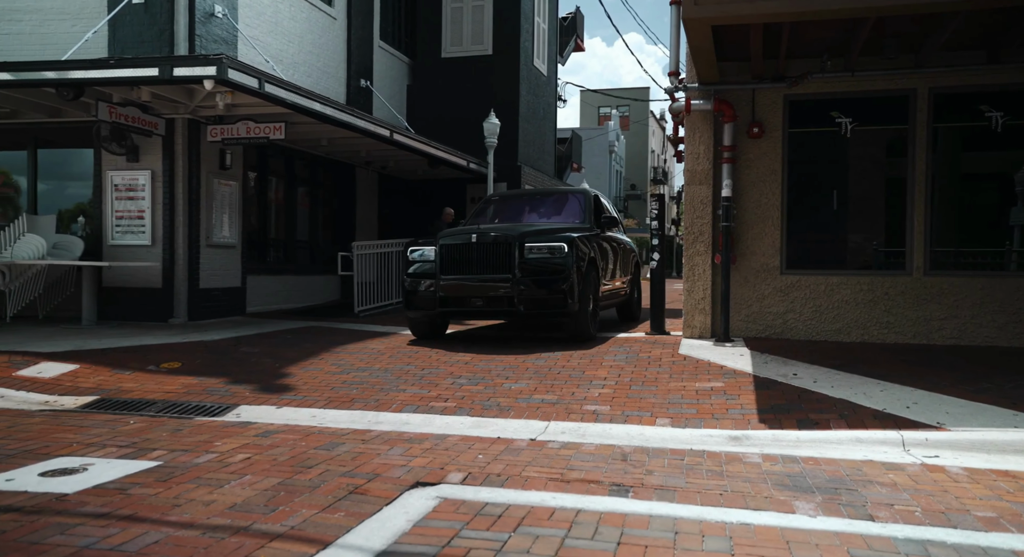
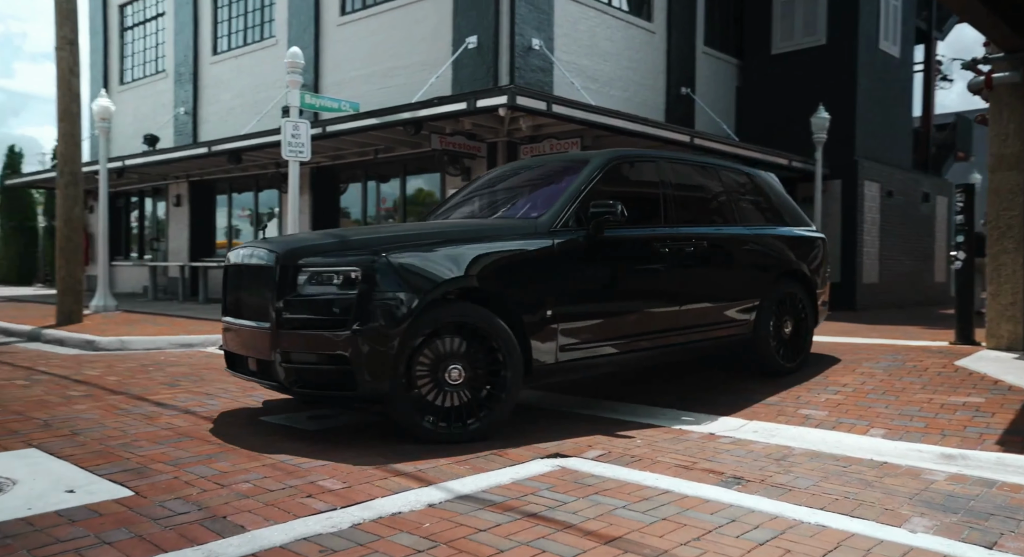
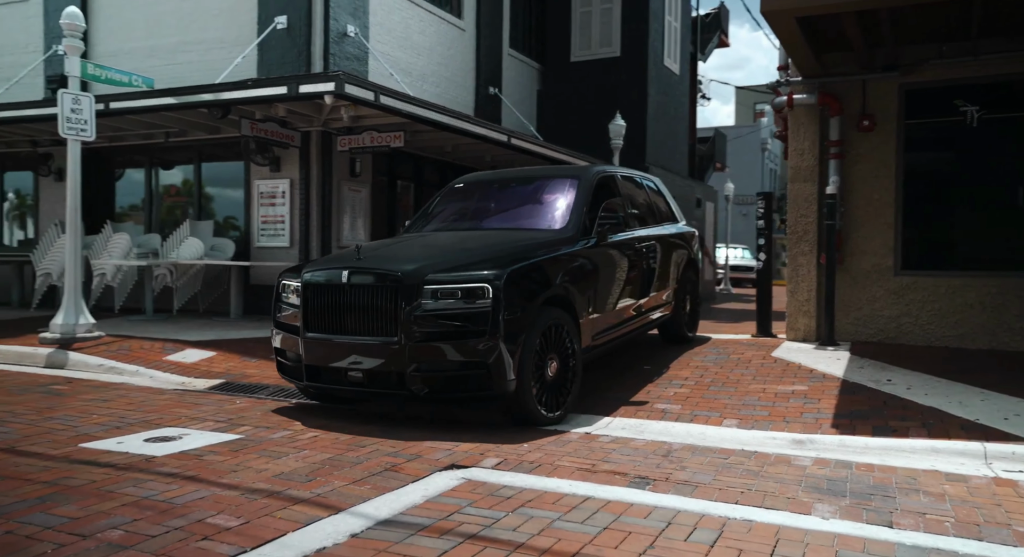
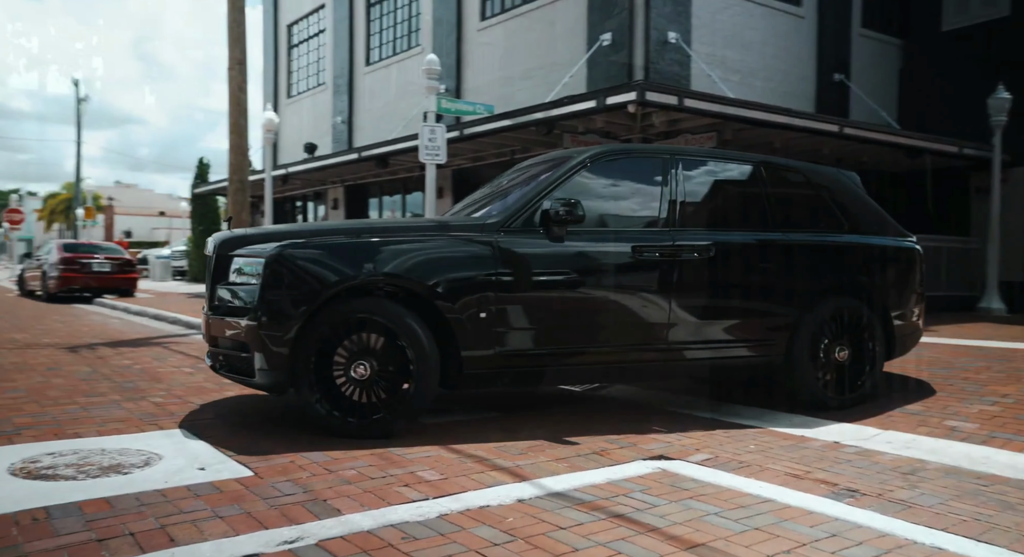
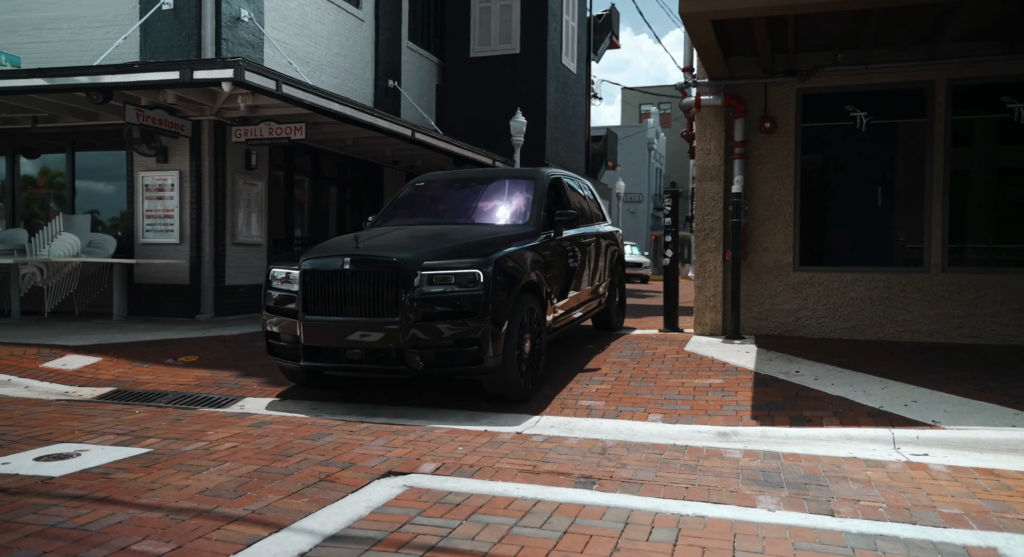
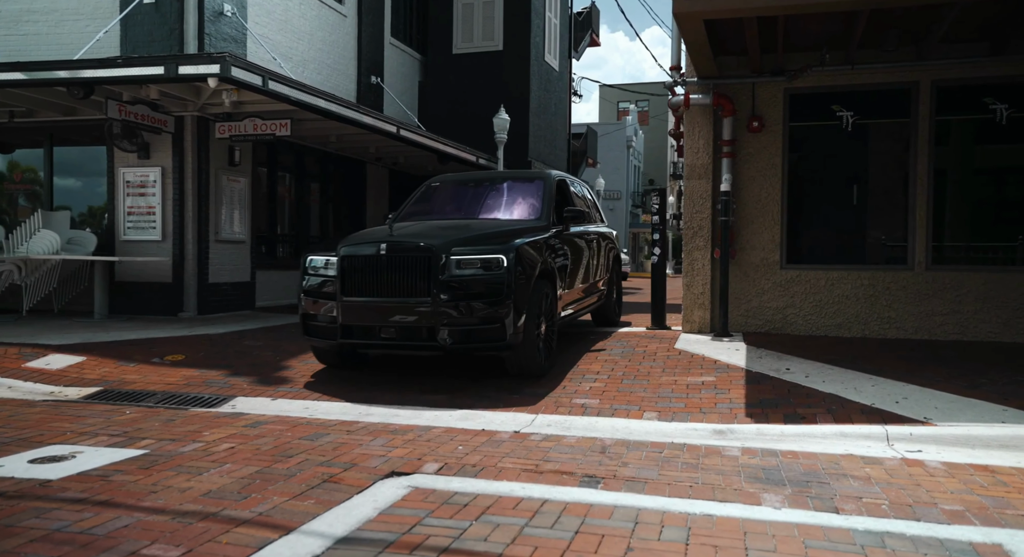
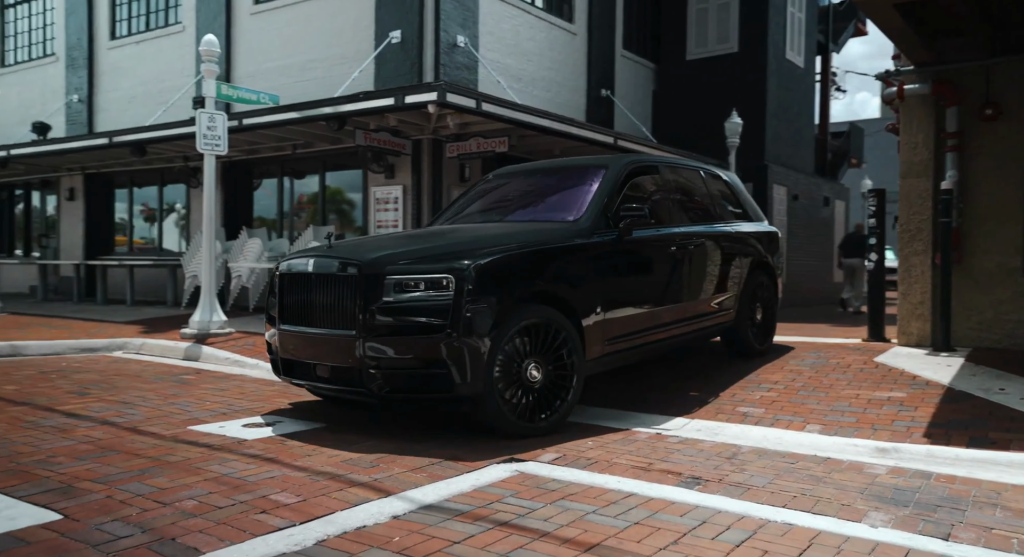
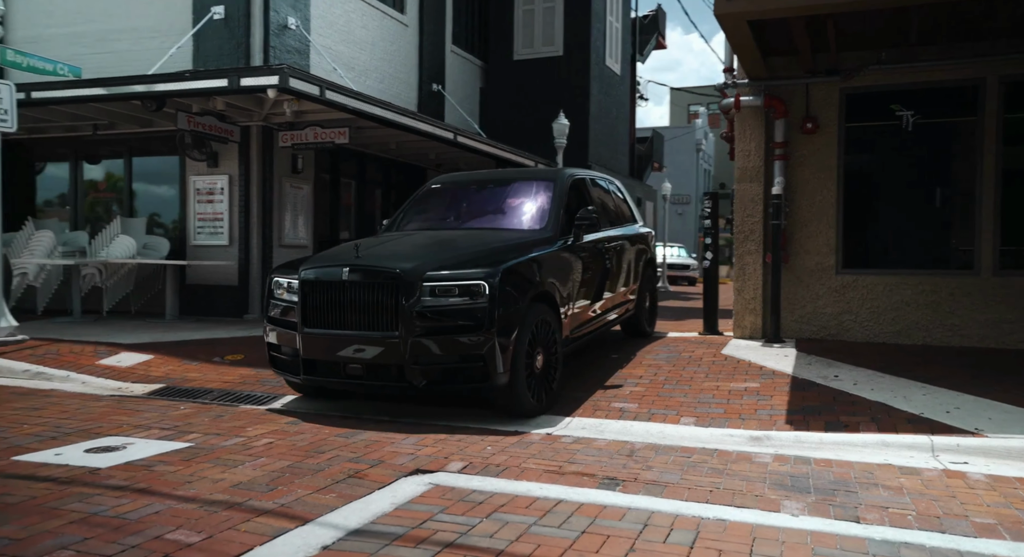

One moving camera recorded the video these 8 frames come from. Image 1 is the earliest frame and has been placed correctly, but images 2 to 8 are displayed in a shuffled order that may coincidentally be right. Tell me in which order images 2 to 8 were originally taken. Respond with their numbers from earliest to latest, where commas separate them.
6, 5, 8, 3, 7, 2, 4
